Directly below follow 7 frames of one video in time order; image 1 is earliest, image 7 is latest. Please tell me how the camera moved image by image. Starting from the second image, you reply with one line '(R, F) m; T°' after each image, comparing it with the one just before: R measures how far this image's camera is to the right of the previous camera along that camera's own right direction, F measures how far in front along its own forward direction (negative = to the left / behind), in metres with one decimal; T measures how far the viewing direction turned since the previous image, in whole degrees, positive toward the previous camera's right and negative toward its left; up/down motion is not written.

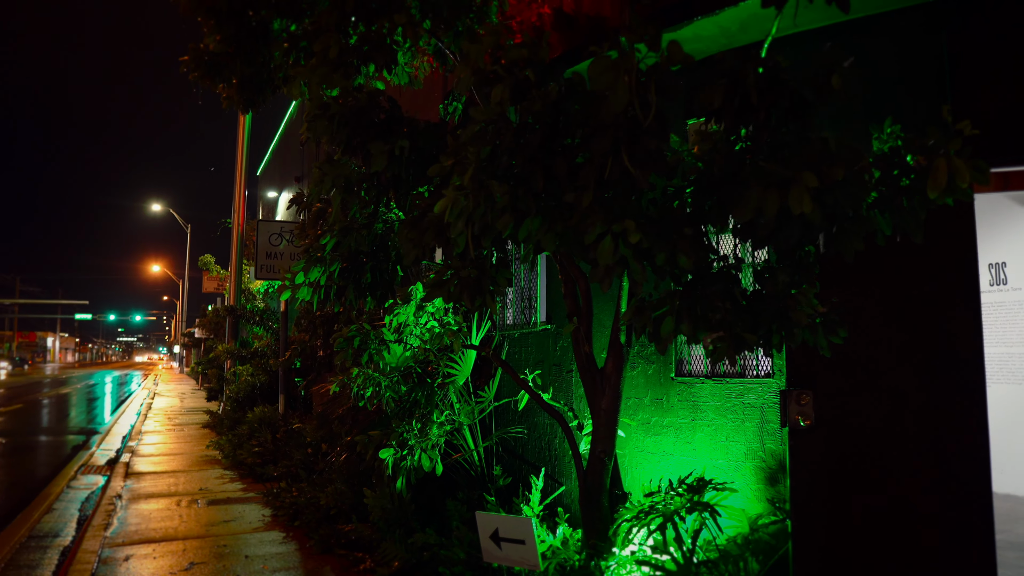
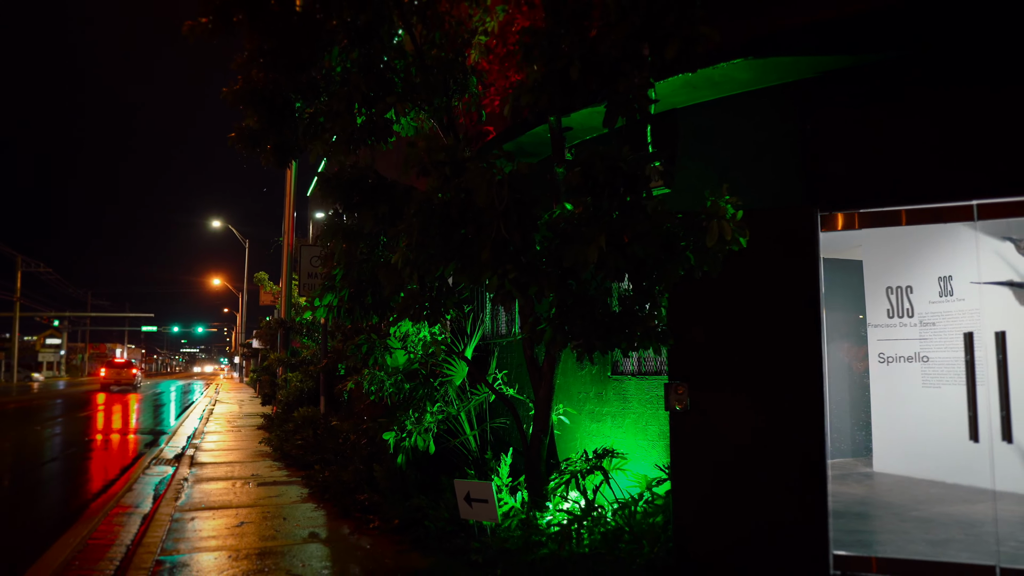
(+0.6, -1.4) m; -4°
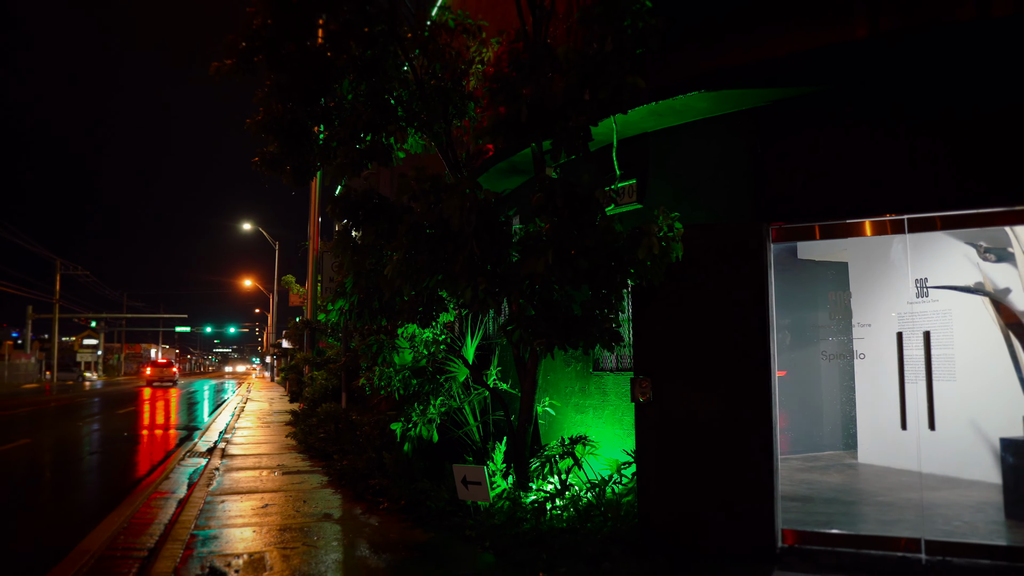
(+0.3, -0.7) m; -2°
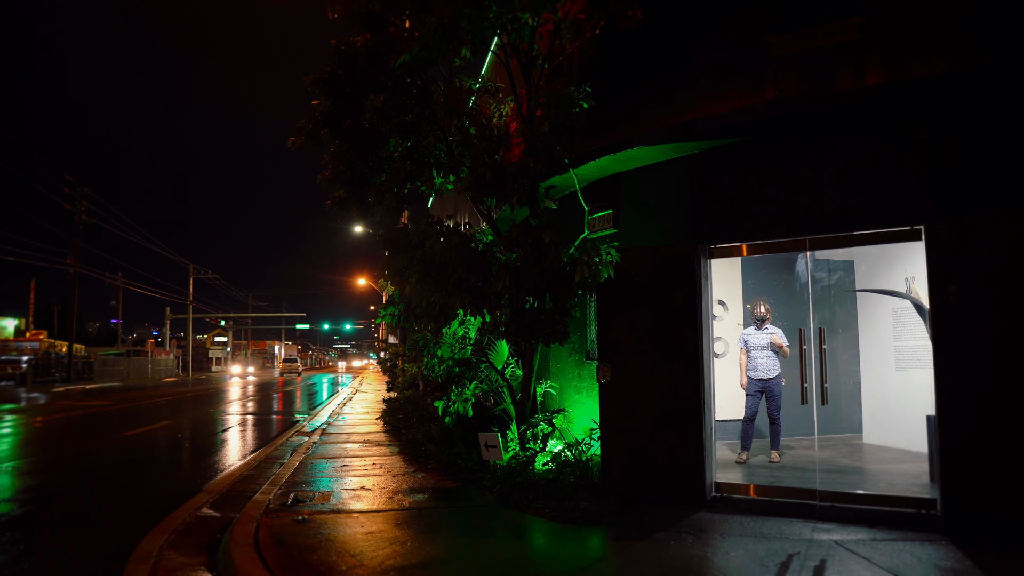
(+1.1, -1.9) m; -8°
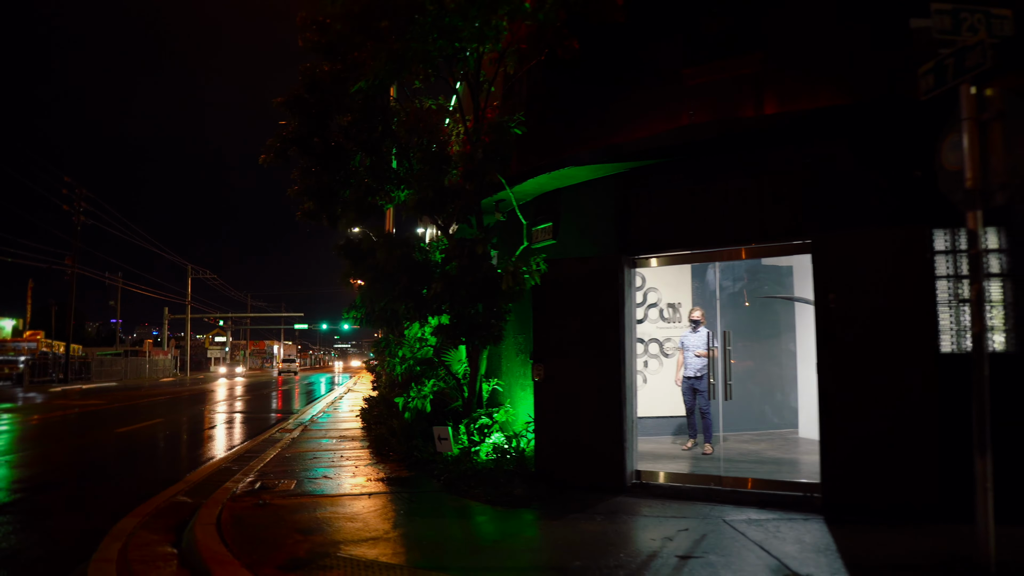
(+0.6, -0.8) m; 0°
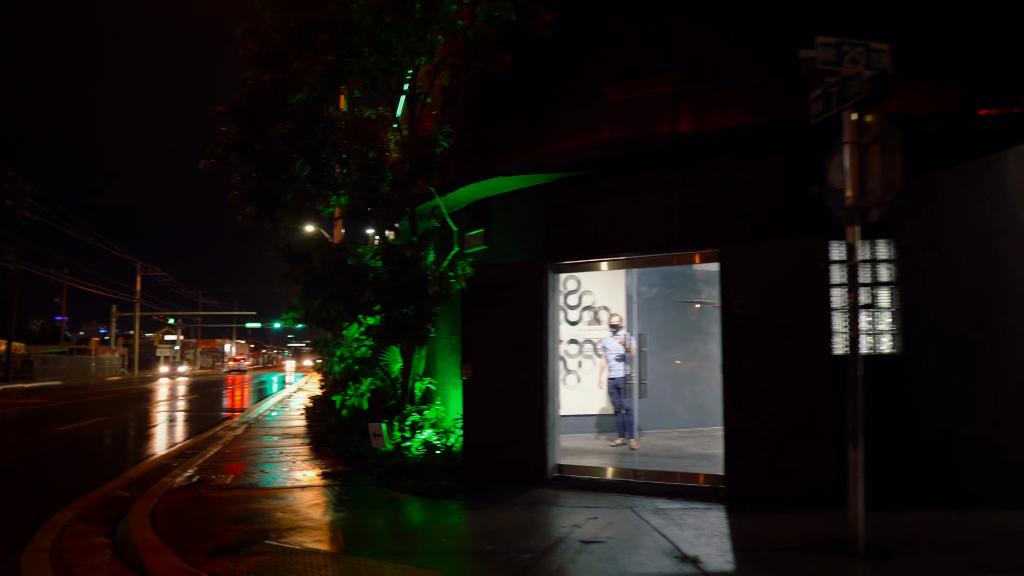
(+0.3, -0.4) m; +3°
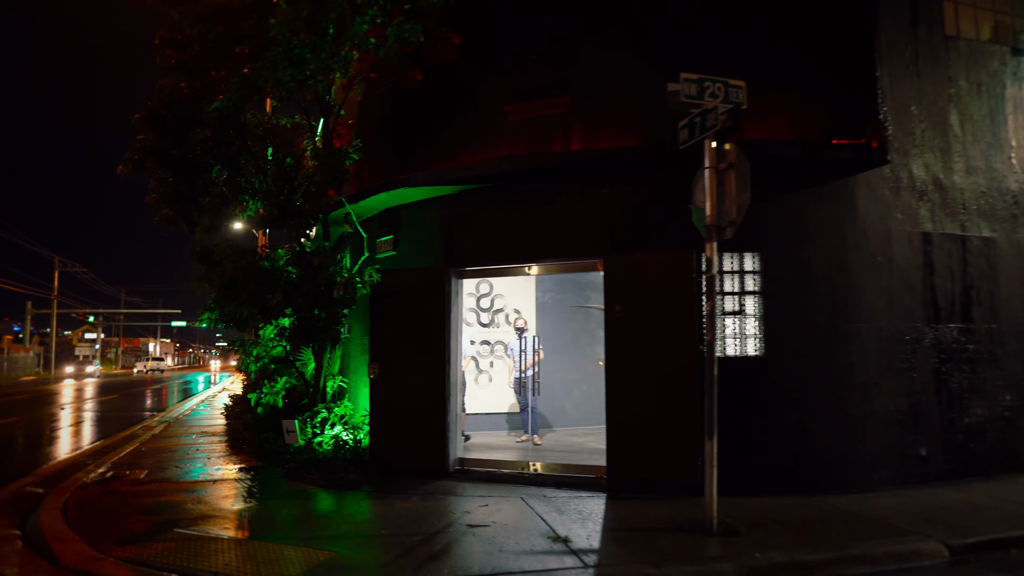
(+0.3, -0.6) m; +5°
